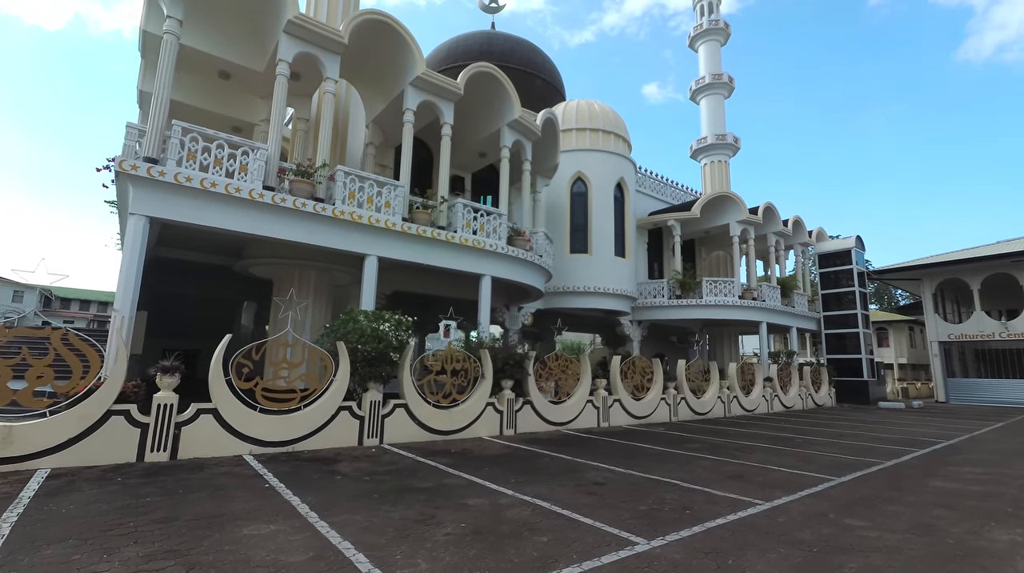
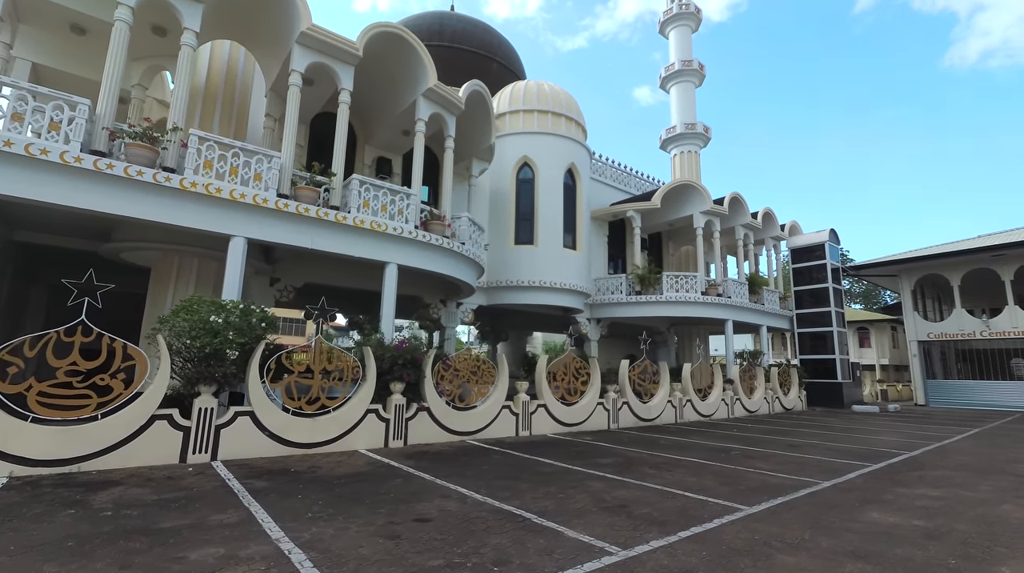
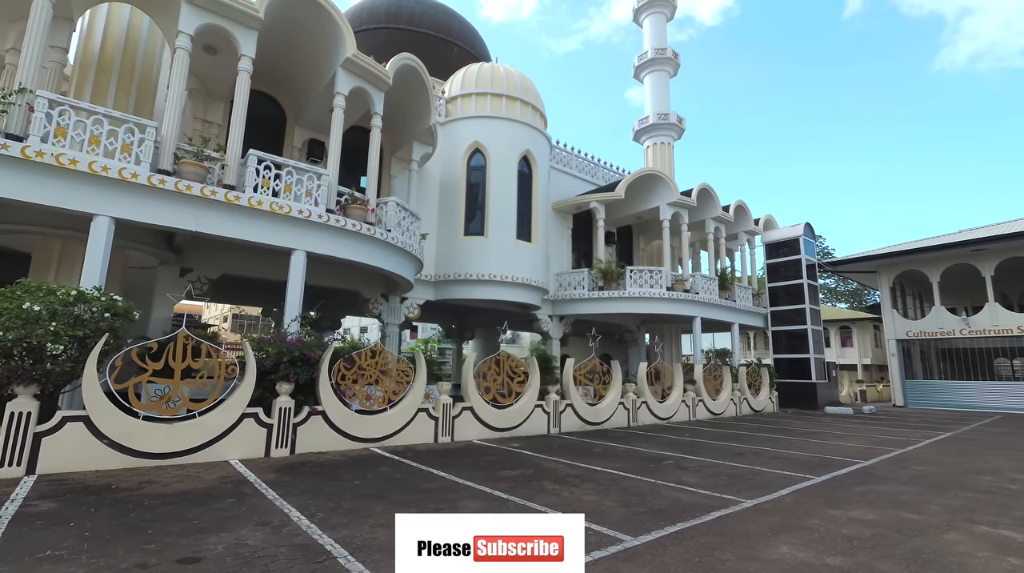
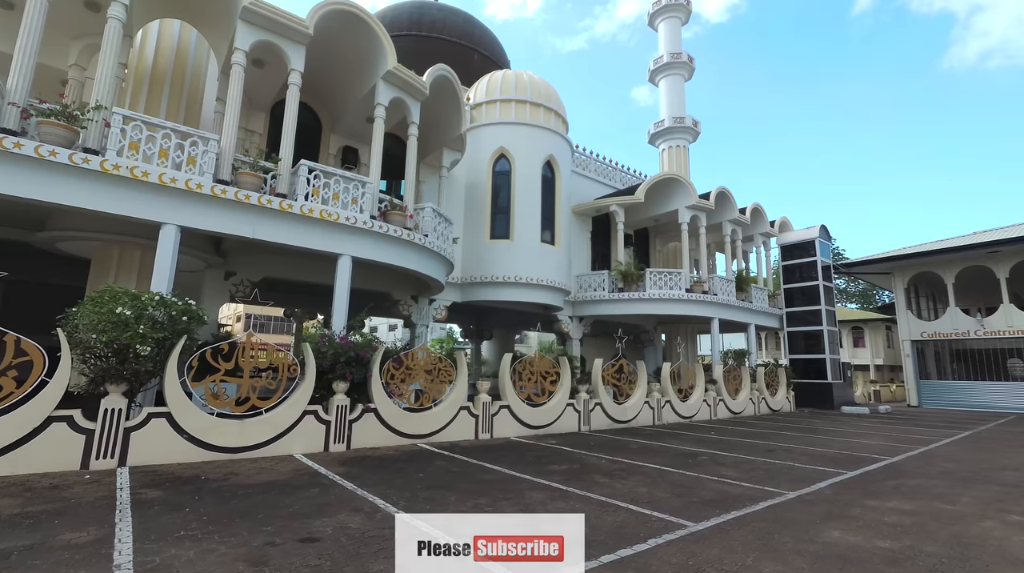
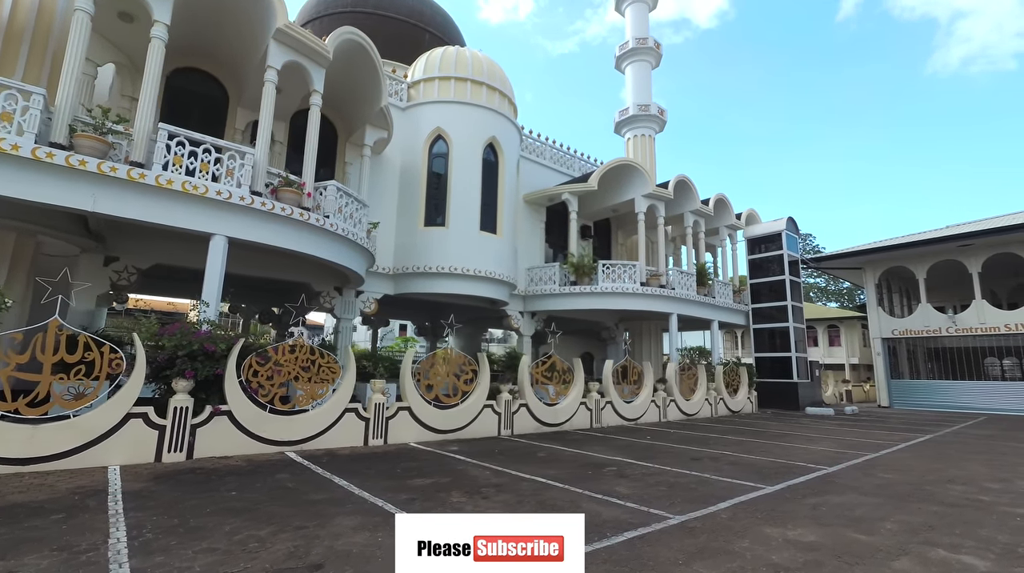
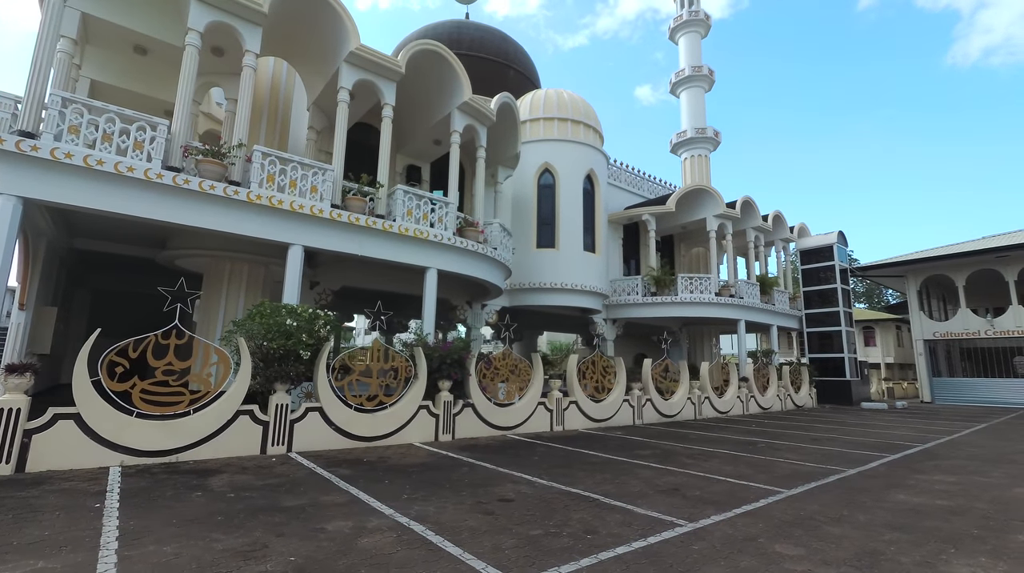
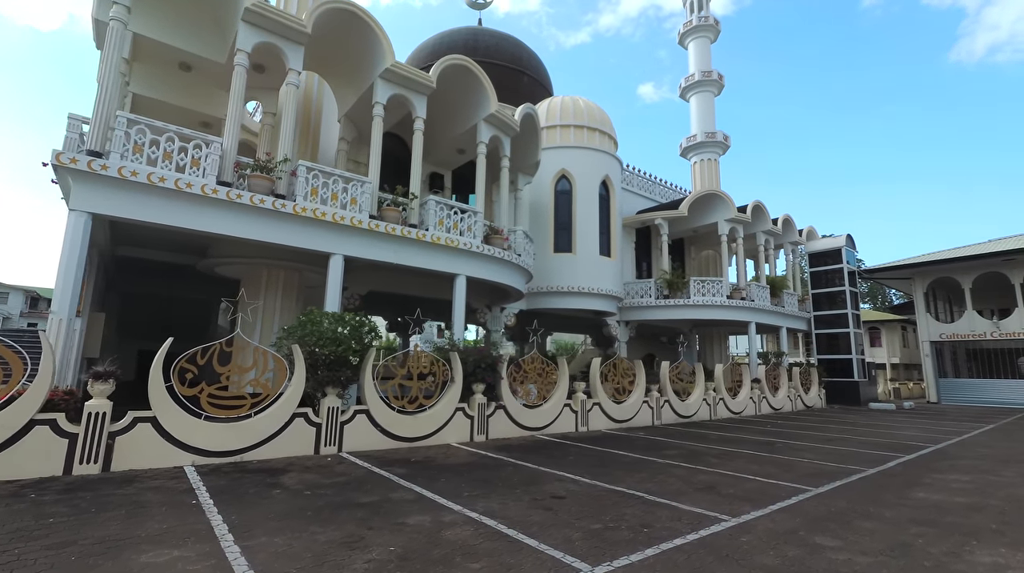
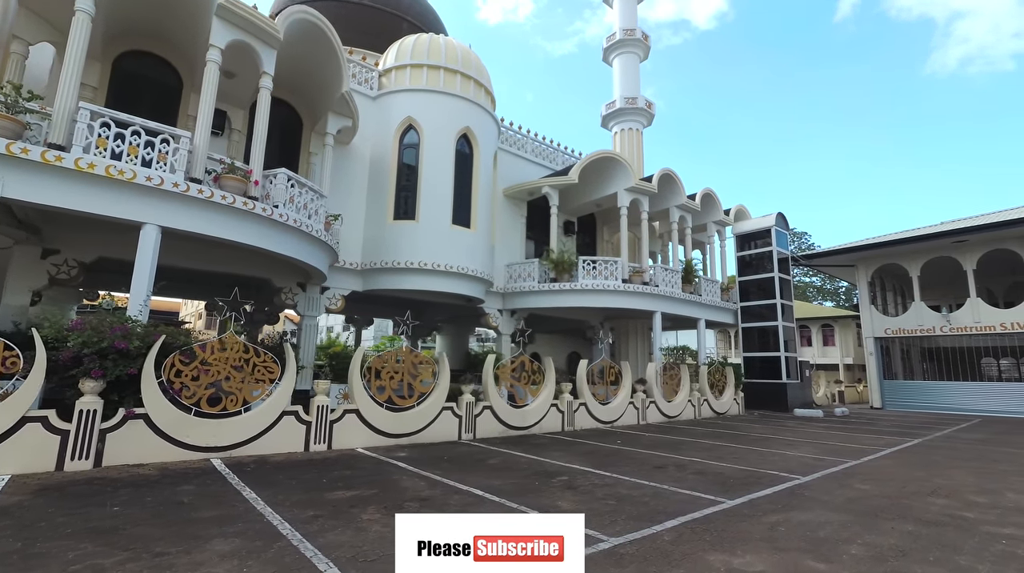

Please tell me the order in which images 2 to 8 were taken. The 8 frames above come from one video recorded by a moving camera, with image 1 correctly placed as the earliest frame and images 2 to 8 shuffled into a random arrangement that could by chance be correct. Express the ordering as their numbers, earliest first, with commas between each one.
7, 6, 2, 4, 3, 5, 8
